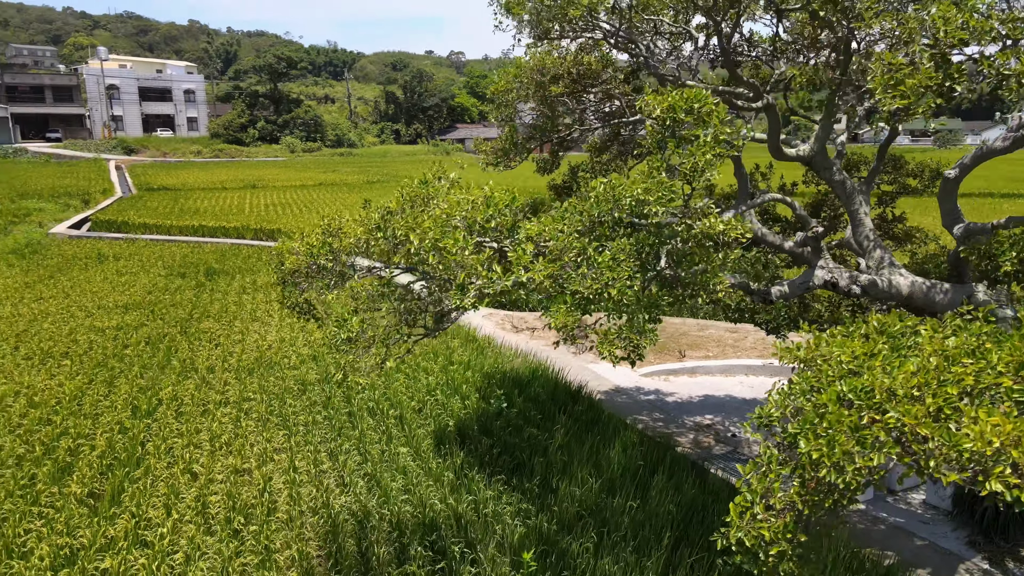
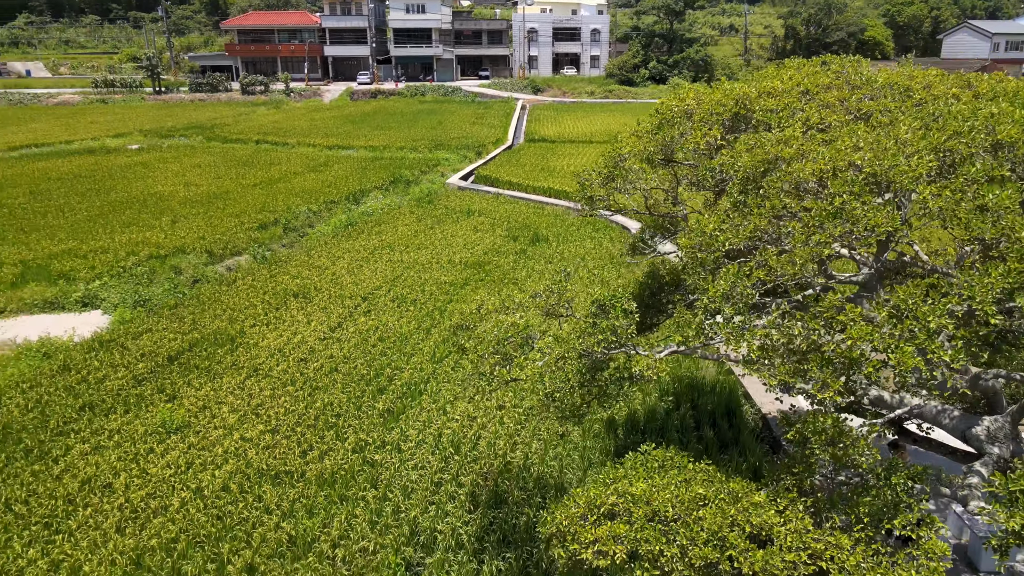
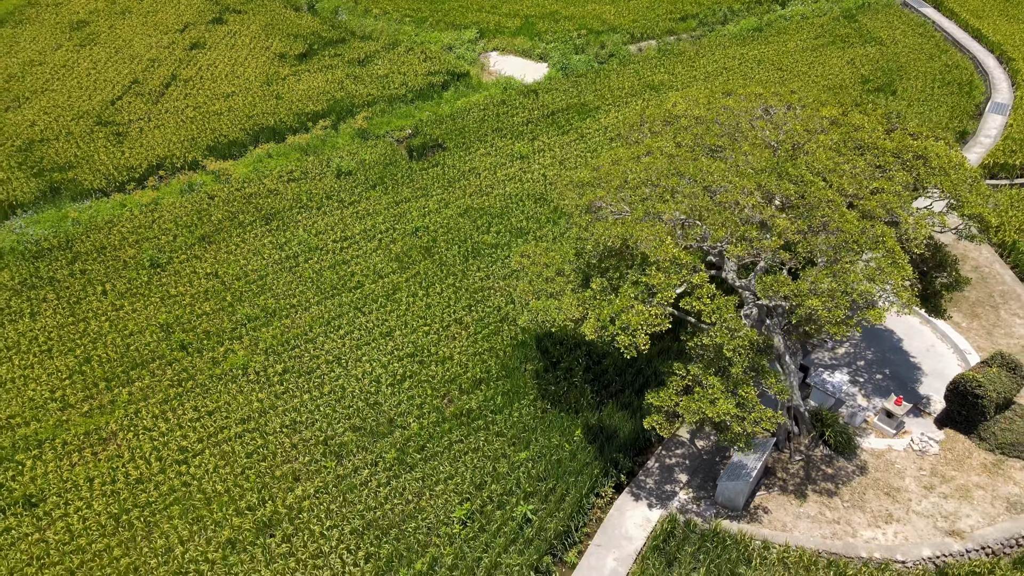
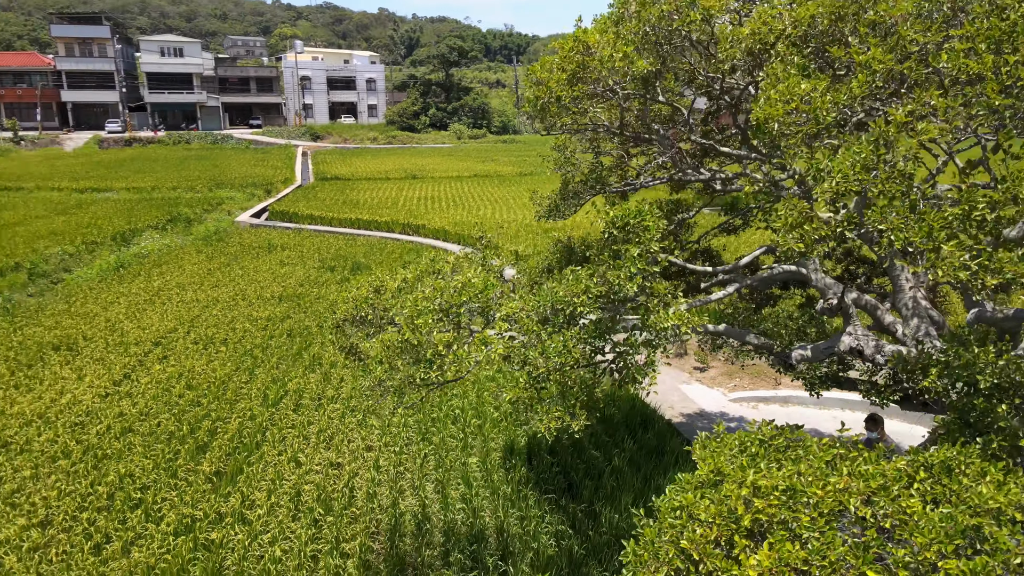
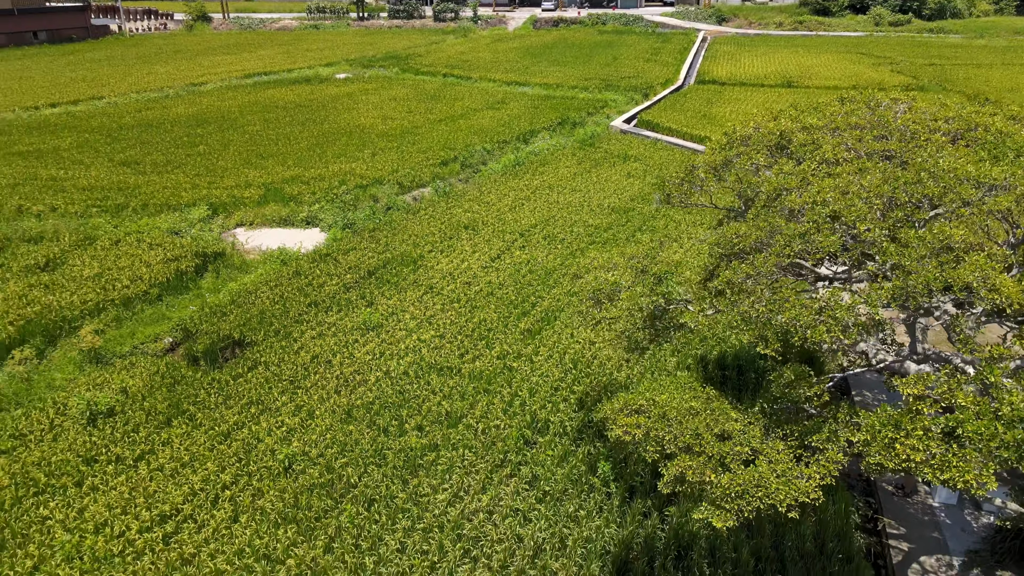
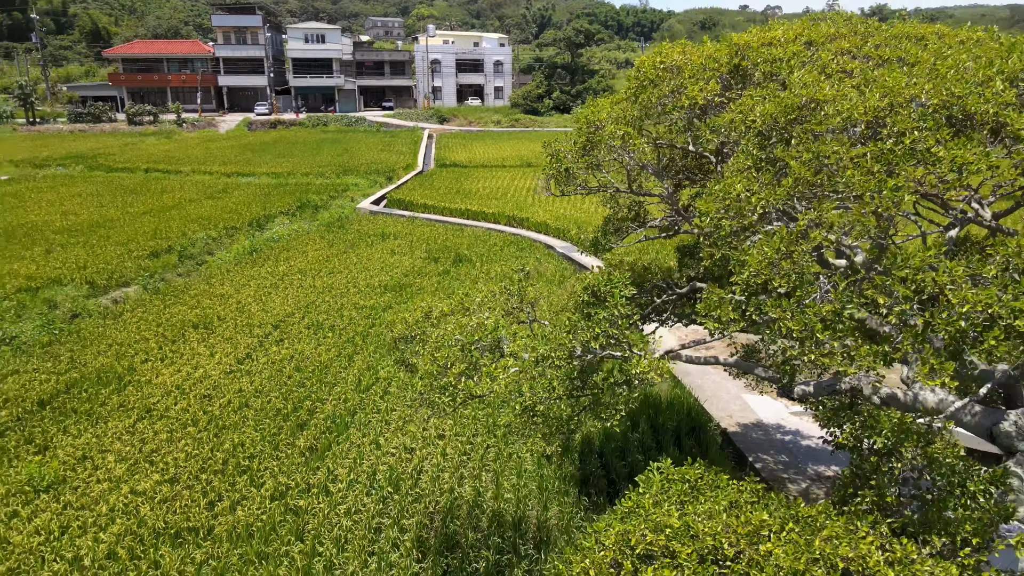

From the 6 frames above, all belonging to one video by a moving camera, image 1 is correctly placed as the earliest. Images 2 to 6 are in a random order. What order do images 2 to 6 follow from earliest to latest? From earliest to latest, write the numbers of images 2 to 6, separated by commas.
4, 6, 2, 5, 3
